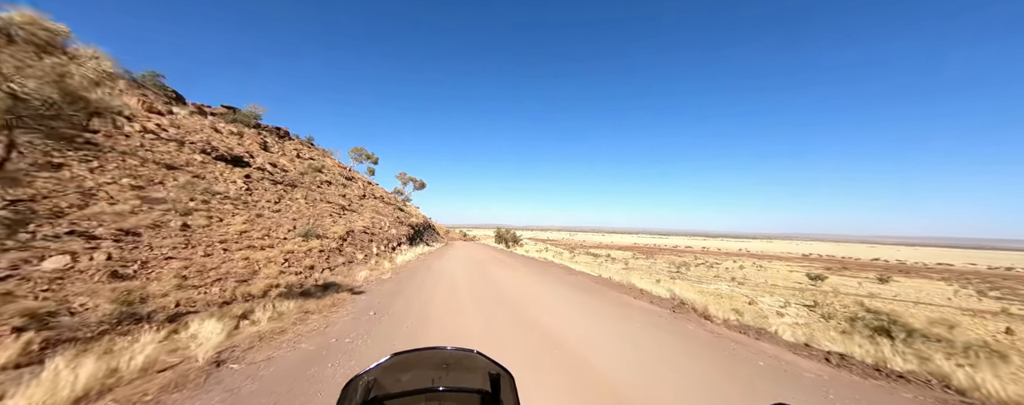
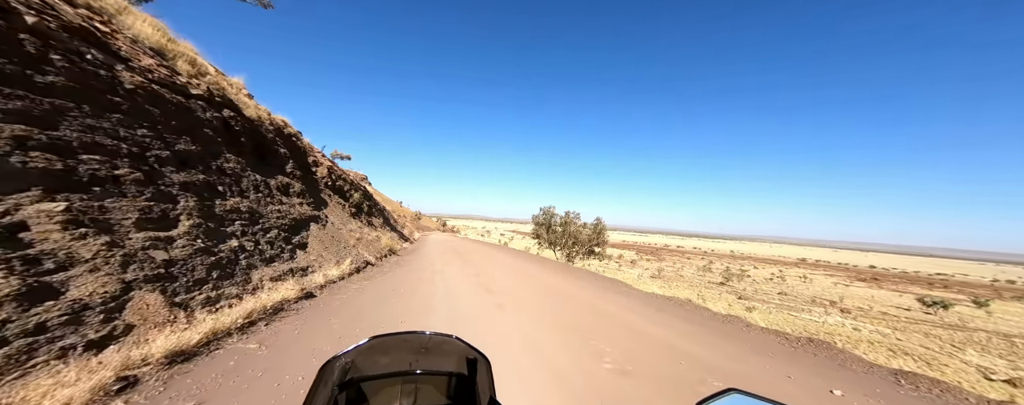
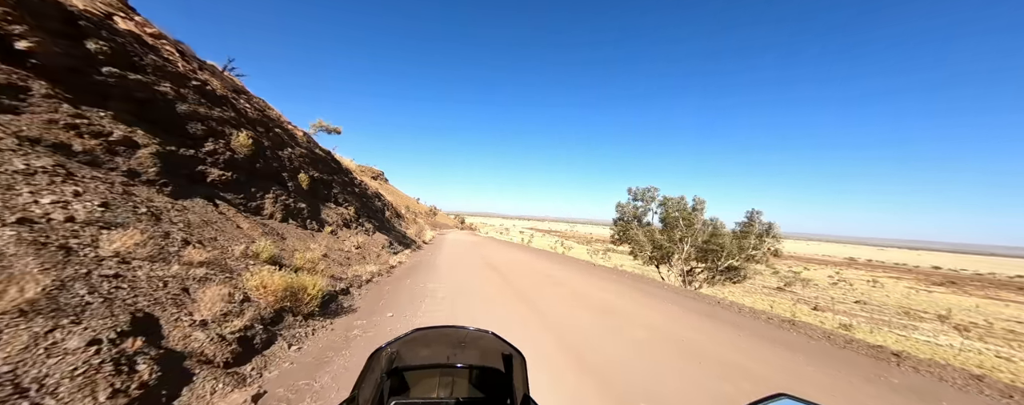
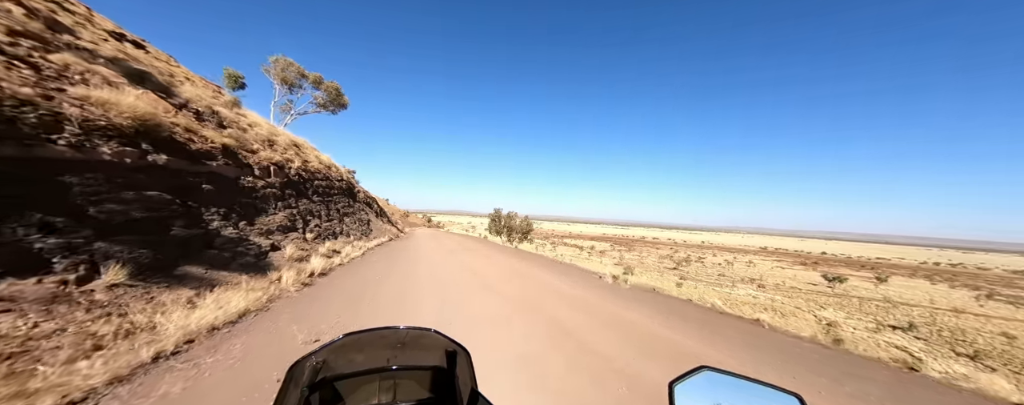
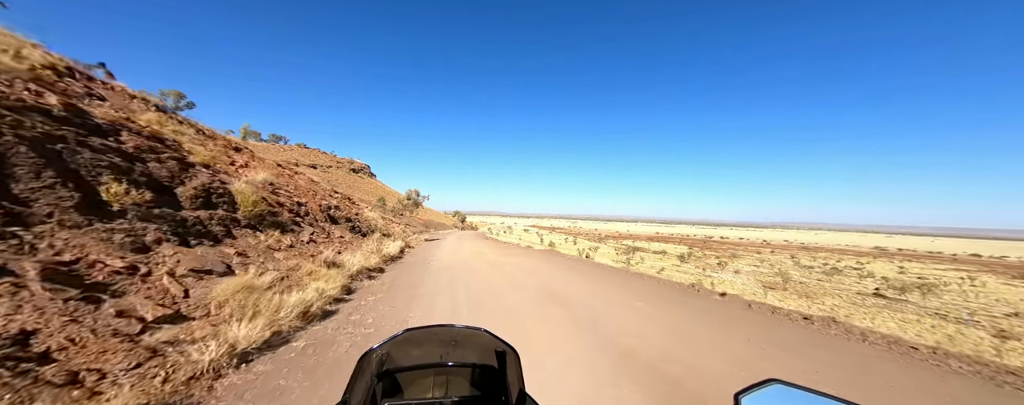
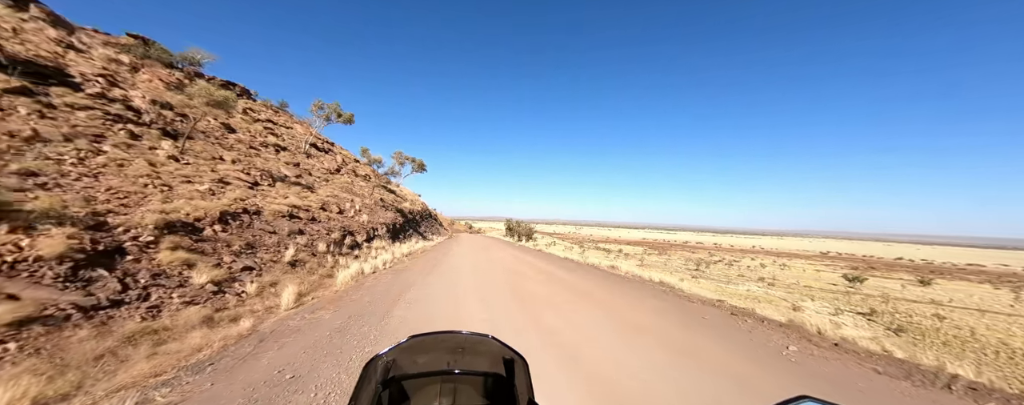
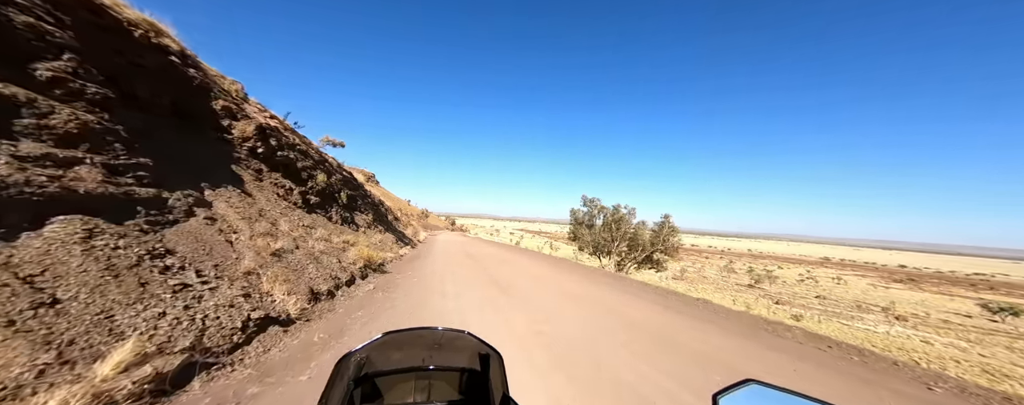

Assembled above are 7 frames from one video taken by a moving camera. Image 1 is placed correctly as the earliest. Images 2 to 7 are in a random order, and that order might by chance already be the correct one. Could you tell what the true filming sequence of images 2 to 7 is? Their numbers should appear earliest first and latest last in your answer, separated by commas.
6, 4, 2, 7, 3, 5
